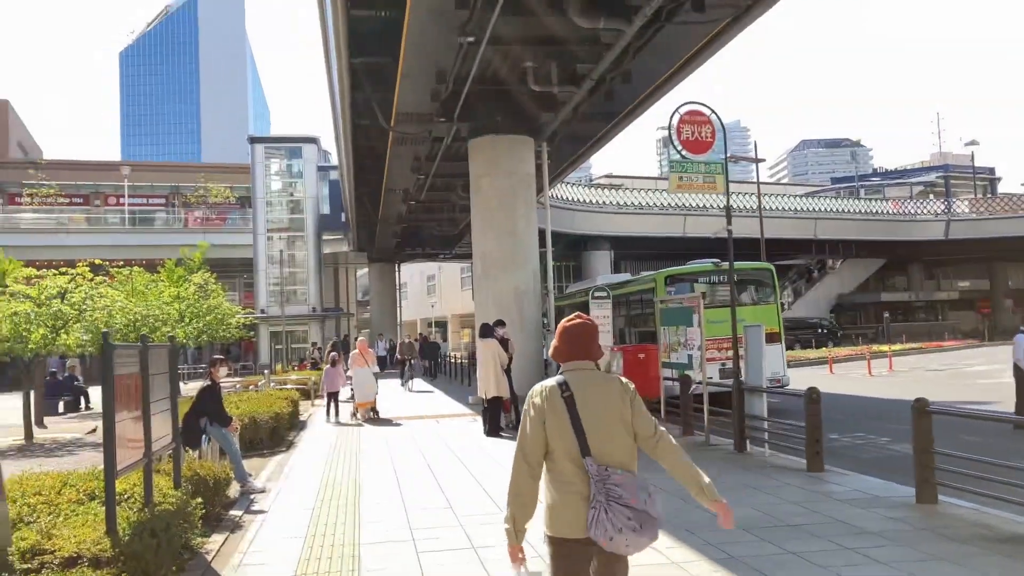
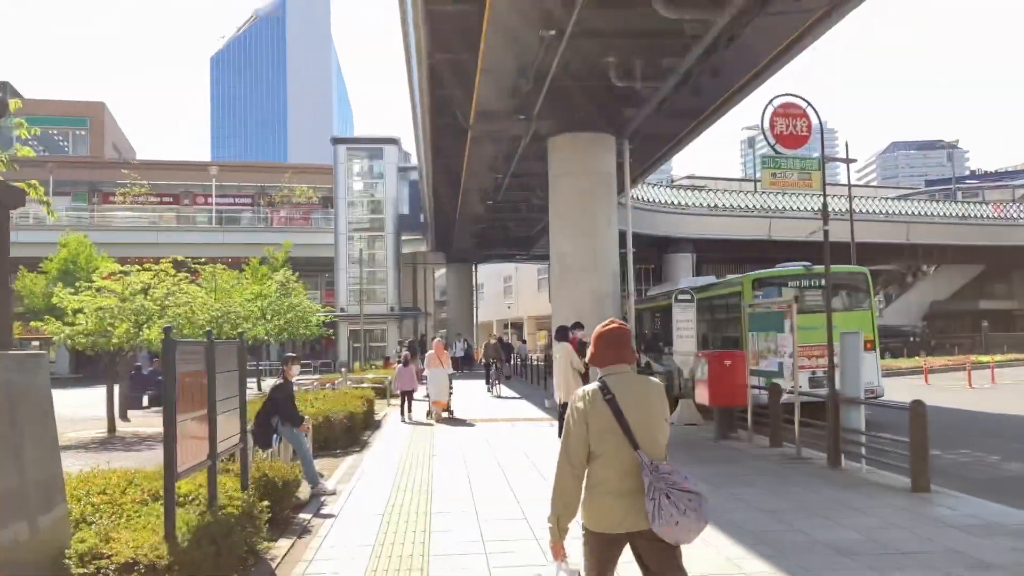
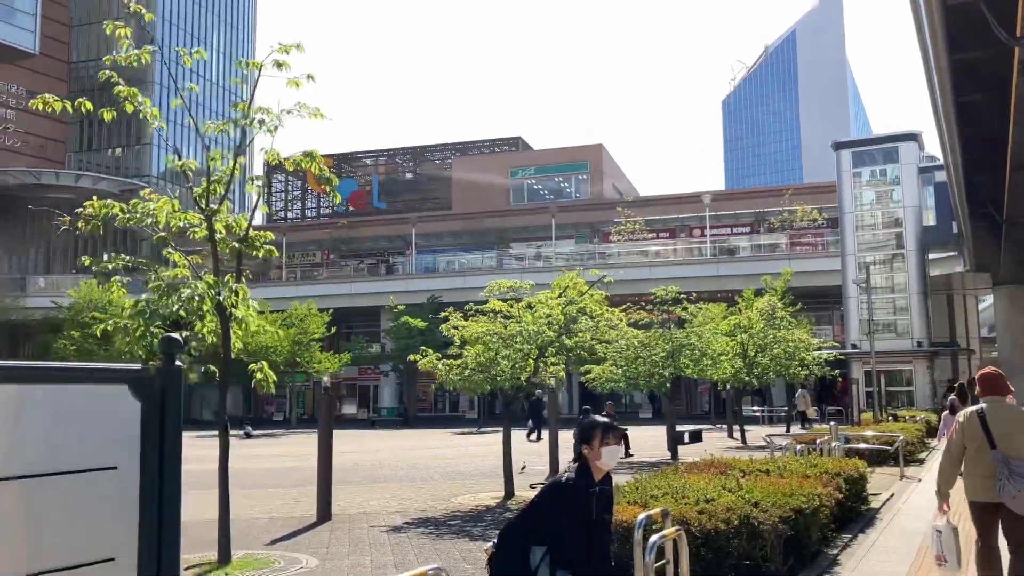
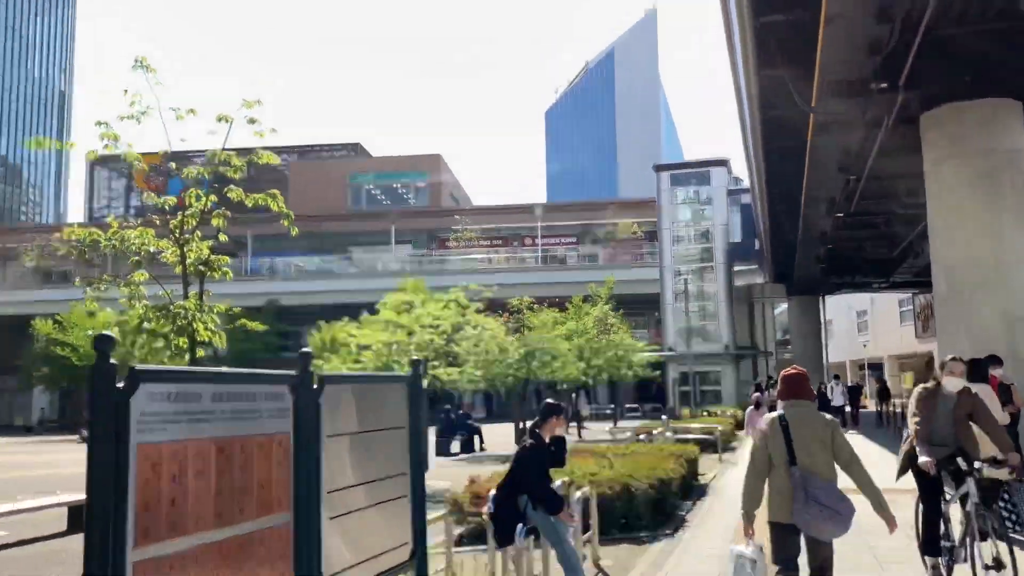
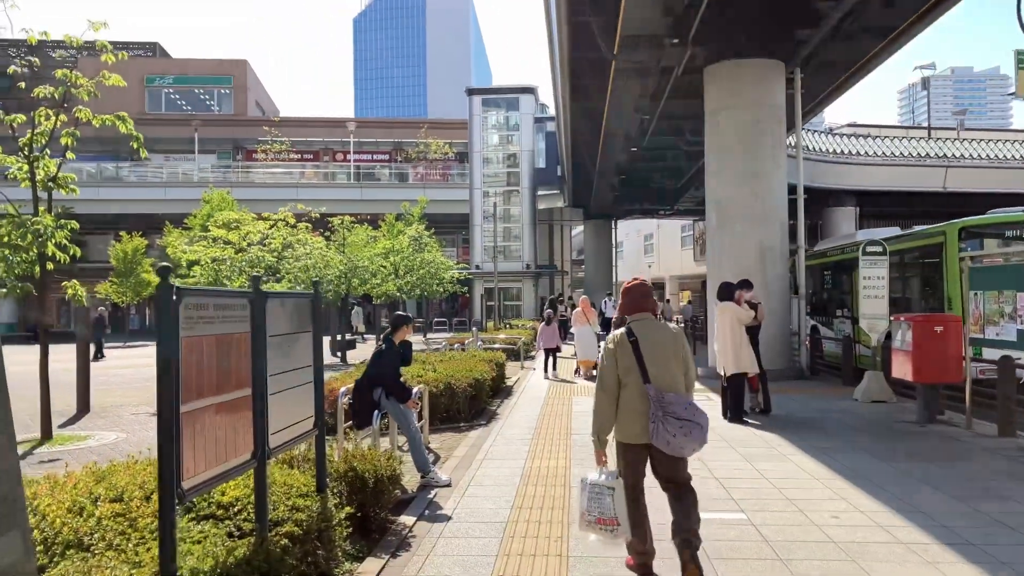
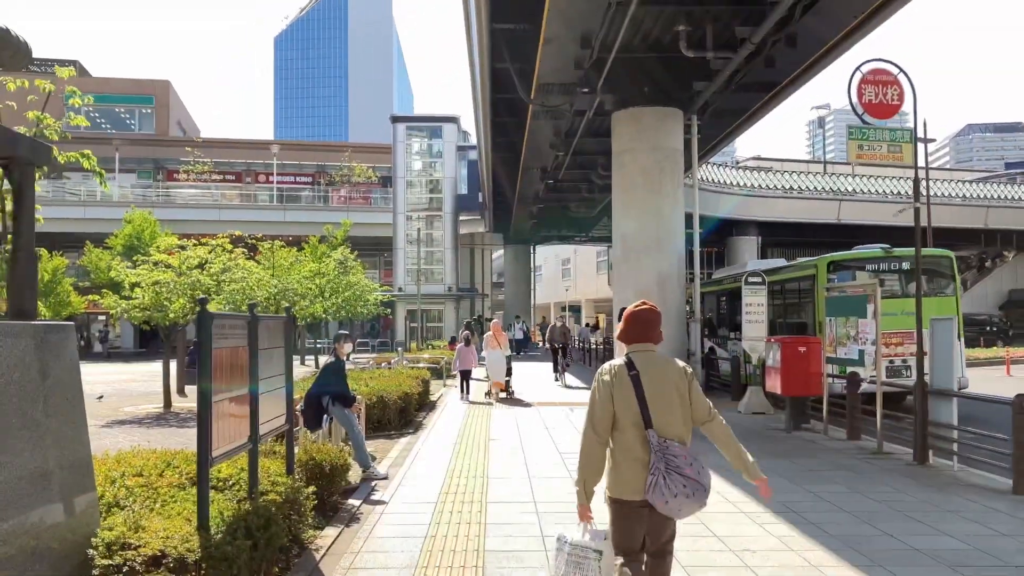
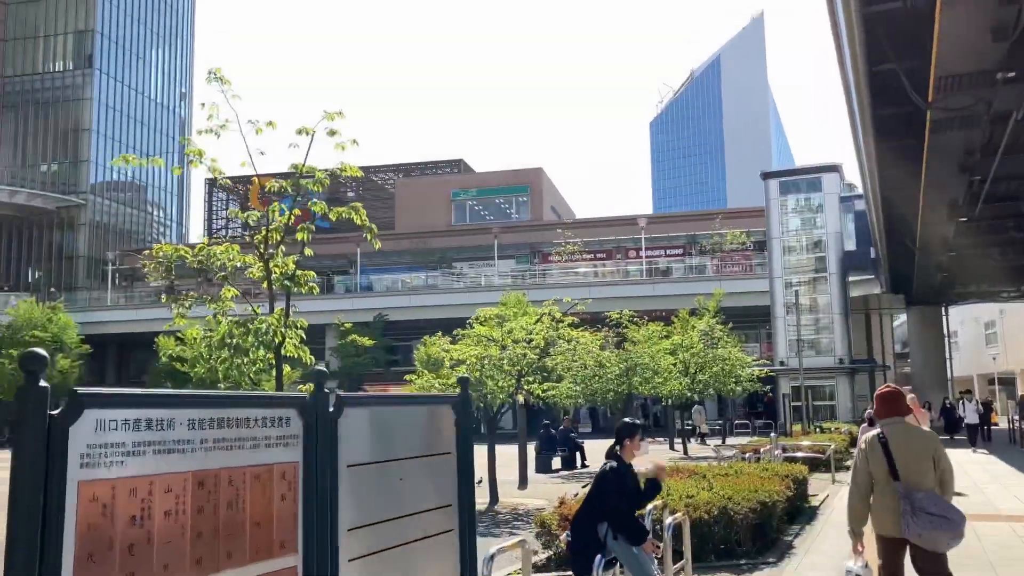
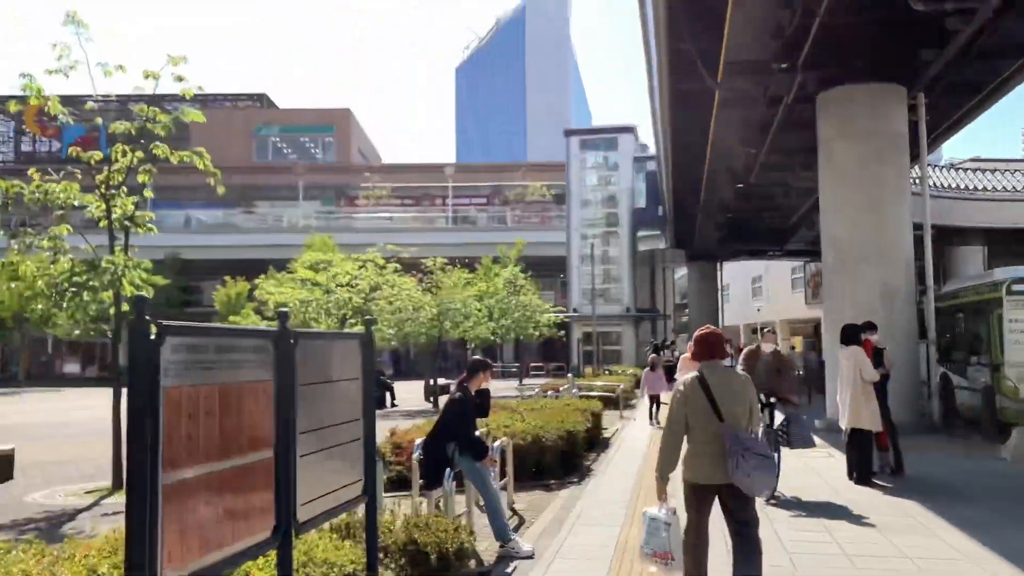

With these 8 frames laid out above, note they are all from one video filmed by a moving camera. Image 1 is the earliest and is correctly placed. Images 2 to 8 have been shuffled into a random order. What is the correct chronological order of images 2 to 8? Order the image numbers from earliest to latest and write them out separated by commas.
2, 6, 5, 8, 4, 7, 3
